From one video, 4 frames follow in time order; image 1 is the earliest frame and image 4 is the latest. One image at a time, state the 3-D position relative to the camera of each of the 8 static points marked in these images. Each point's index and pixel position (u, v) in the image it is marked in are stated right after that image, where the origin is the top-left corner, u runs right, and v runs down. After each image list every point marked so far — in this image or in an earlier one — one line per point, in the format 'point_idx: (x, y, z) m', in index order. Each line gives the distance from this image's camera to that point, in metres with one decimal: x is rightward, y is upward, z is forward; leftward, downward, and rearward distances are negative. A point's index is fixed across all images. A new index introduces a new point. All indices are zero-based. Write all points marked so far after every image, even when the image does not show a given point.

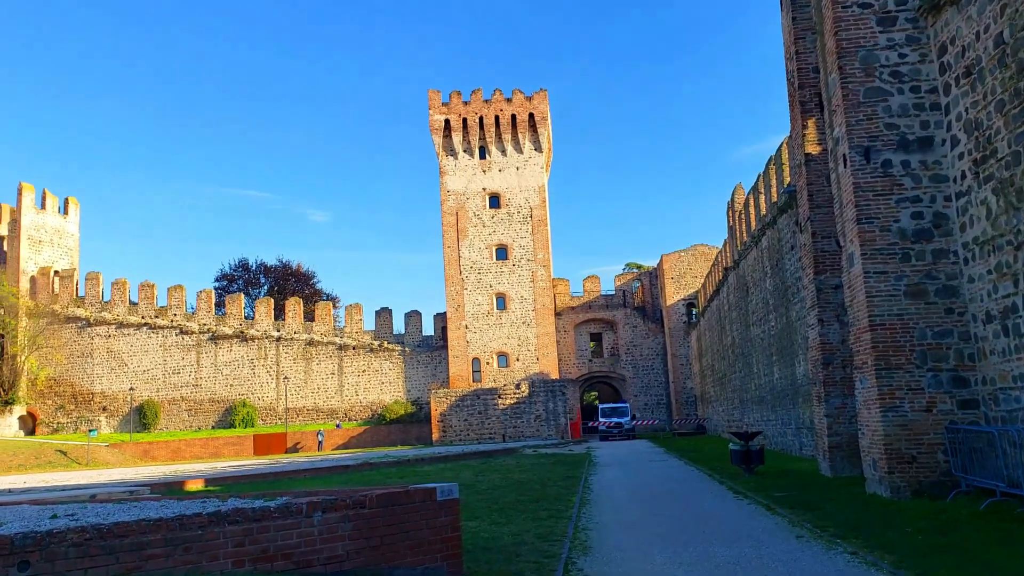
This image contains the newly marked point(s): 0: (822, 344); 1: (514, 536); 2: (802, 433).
0: (+3.8, -0.7, +11.4) m
1: (0.0, -2.0, +7.5) m
2: (+4.8, -2.4, +15.4) m
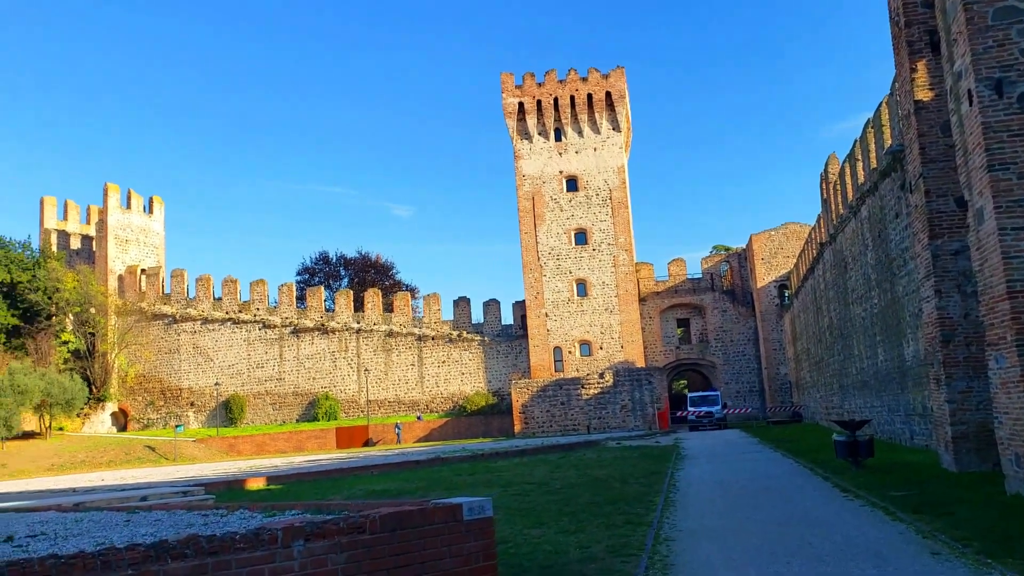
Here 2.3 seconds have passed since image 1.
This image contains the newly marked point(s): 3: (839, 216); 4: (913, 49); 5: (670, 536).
0: (+4.6, -0.3, +9.9) m
1: (+0.5, -1.8, +6.4) m
2: (+6.0, -2.0, +13.8) m
3: (+7.0, +1.5, +19.8) m
4: (+4.4, +2.6, +10.1) m
5: (+1.2, -1.9, +7.2) m
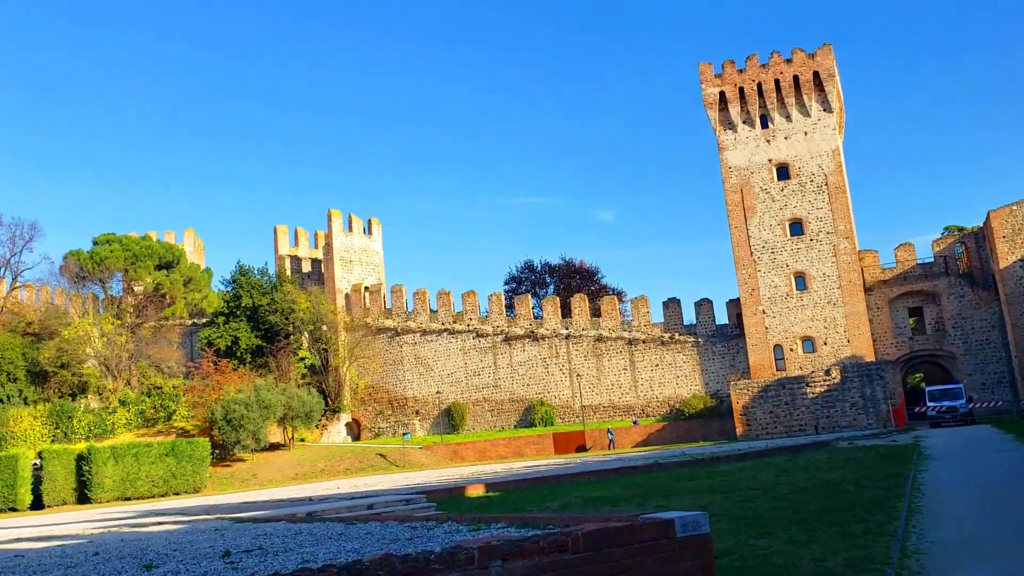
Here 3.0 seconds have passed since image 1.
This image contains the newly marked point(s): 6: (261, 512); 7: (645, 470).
0: (+6.6, 0.0, +8.3) m
1: (+1.9, -1.7, +5.8) m
2: (+8.9, -1.6, +11.8) m
3: (+11.0, +2.0, +17.5) m
4: (+6.2, +2.9, +8.5) m
5: (+2.8, -1.8, +6.4) m
6: (-3.3, -3.0, +12.3) m
7: (+2.2, -3.1, +15.7) m
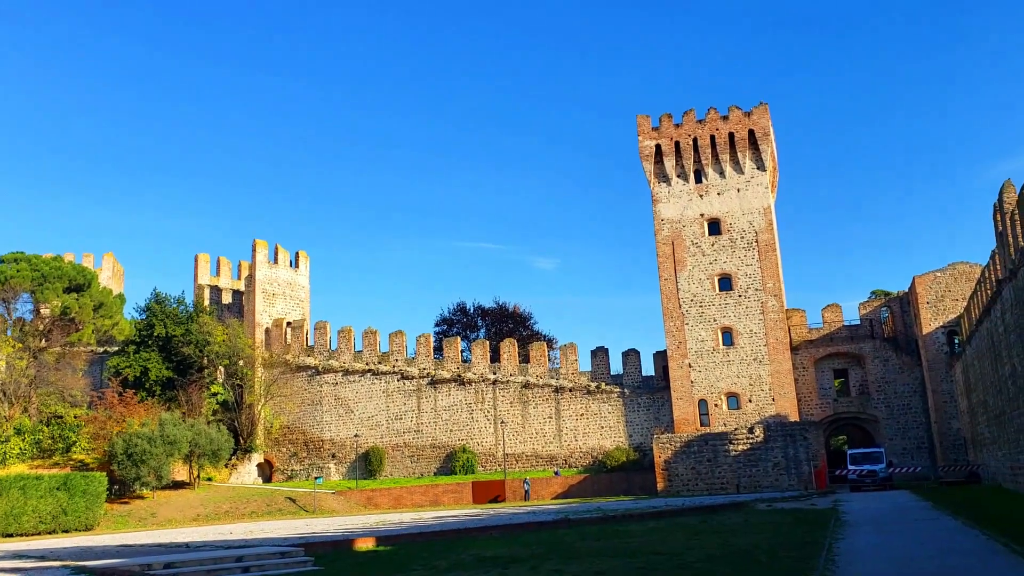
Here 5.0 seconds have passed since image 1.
0: (+5.6, -0.6, +7.8) m
1: (+1.0, -2.0, +4.9) m
2: (+7.6, -2.4, +11.4) m
3: (+9.5, +0.8, +17.4) m
4: (+5.4, +2.3, +8.2) m
5: (+1.9, -2.1, +5.6) m
6: (-4.7, -3.2, +11.0) m
7: (+0.6, -3.8, +14.8) m
